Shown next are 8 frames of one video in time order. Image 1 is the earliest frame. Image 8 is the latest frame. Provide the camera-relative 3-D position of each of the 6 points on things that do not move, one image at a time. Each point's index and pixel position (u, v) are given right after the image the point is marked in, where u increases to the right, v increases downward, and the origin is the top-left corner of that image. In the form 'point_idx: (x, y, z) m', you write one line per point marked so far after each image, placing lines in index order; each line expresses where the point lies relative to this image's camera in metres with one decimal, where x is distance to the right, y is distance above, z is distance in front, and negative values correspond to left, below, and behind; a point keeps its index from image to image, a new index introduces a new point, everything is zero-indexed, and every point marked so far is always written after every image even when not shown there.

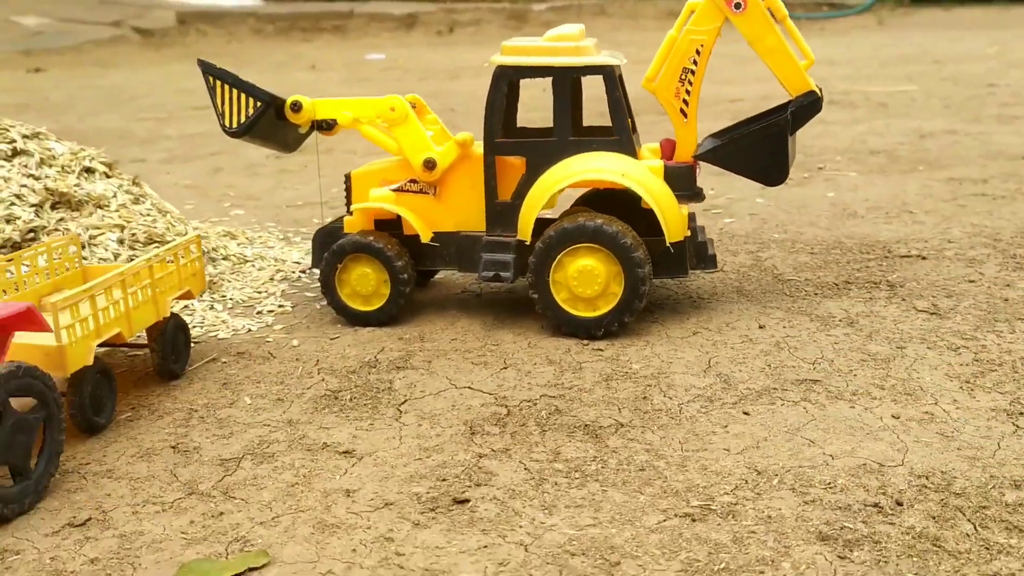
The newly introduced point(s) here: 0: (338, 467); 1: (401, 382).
0: (-0.7, -0.7, +3.8) m
1: (-0.5, -0.5, +4.7) m
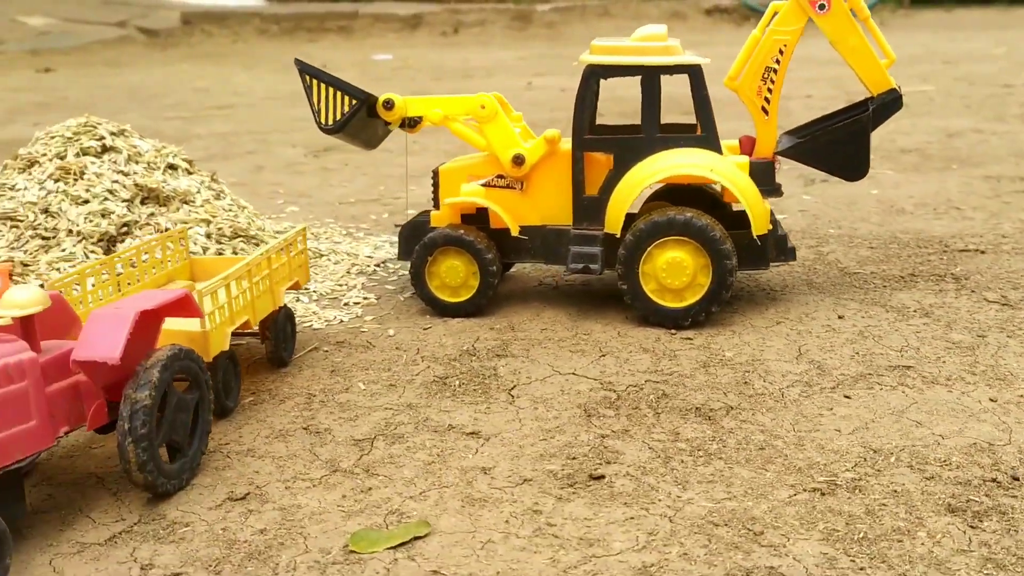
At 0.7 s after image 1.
0: (-0.2, -0.7, +4.0) m
1: (0.0, -0.4, +4.9) m
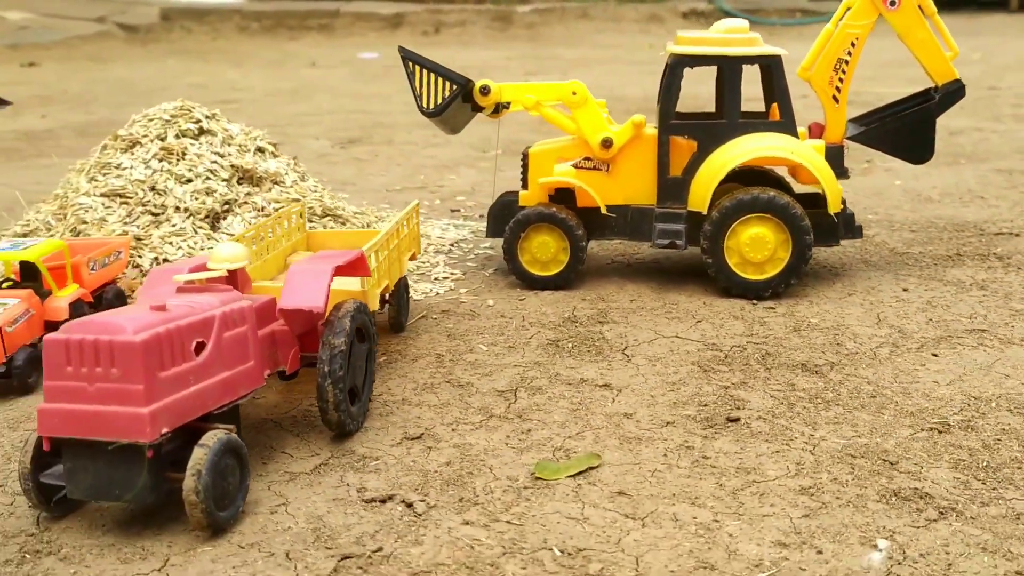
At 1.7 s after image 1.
0: (+0.4, -0.5, +4.4) m
1: (+0.6, -0.3, +5.3) m
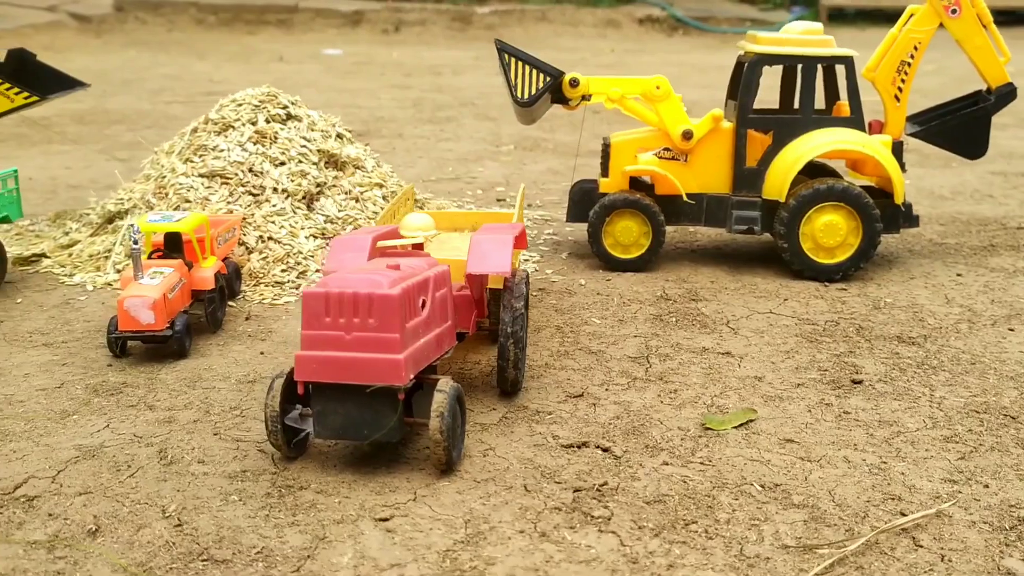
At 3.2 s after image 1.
0: (+1.1, -0.4, +4.8) m
1: (+1.2, -0.1, +5.7) m
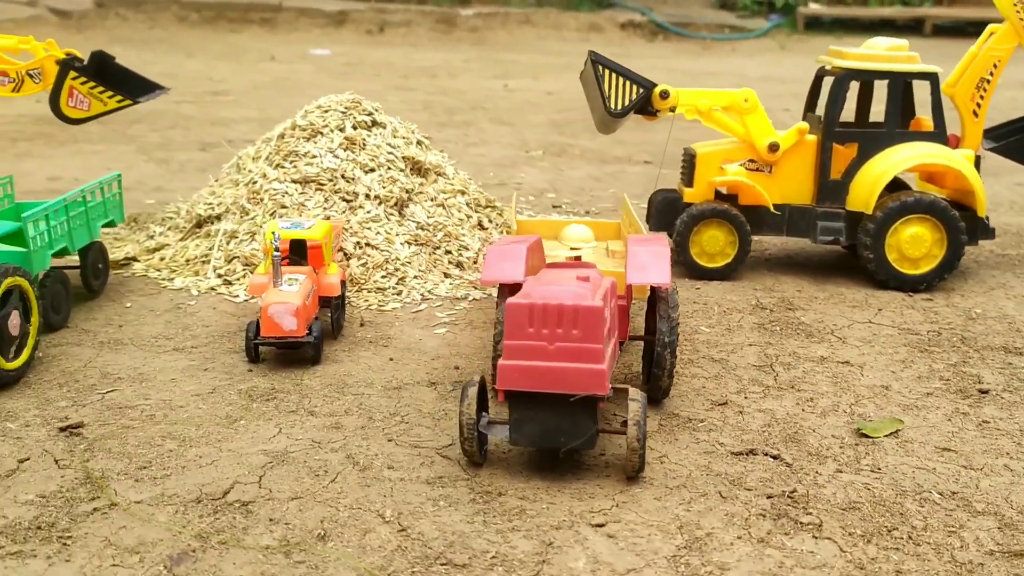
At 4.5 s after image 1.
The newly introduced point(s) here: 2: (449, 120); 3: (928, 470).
0: (+1.8, -0.4, +4.9) m
1: (+1.8, -0.2, +5.9) m
2: (-1.0, +2.8, +15.8) m
3: (+1.6, -0.7, +3.8) m
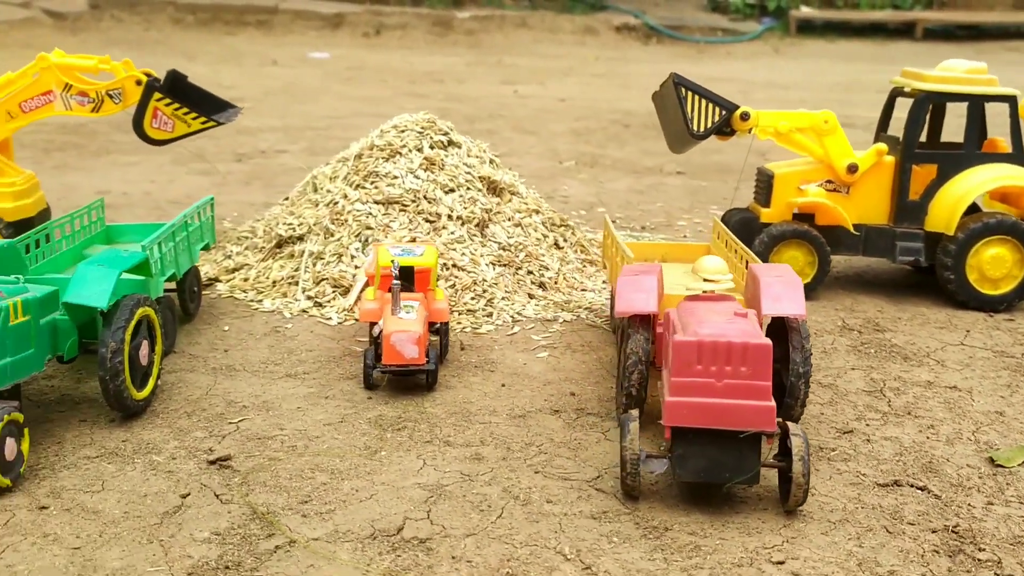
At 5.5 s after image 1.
0: (+2.3, -0.6, +5.0) m
1: (+2.4, -0.3, +5.9) m
2: (-0.5, +2.6, +15.8) m
3: (+2.2, -0.9, +3.8) m
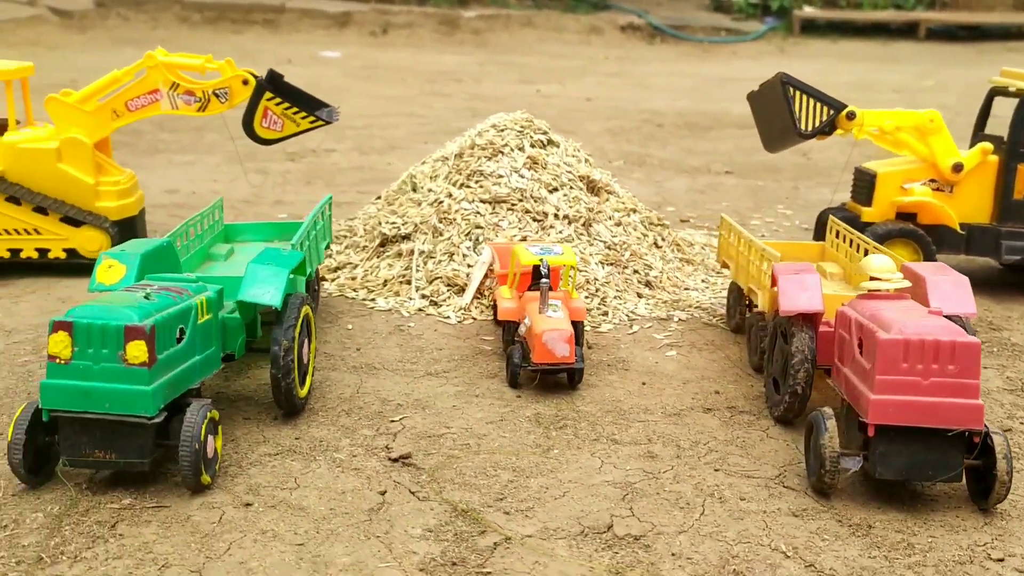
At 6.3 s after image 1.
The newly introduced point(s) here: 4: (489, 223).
0: (+3.1, -0.6, +5.0) m
1: (+3.1, -0.3, +5.9) m
2: (+0.2, +2.6, +15.8) m
3: (+3.0, -0.8, +3.8) m
4: (-0.2, +0.4, +6.5) m
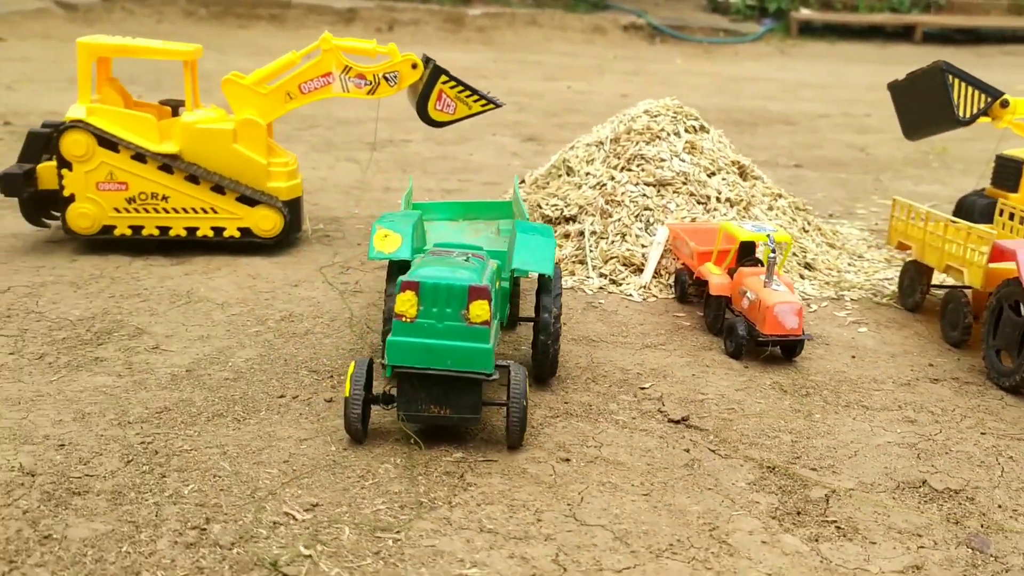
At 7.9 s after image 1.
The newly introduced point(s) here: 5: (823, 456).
0: (+4.3, -0.5, +5.2) m
1: (+4.3, -0.2, +6.1) m
2: (+1.3, +2.8, +16.0) m
3: (+4.2, -0.7, +4.0) m
4: (+1.0, +0.6, +6.6) m
5: (+1.2, -0.7, +3.8) m
